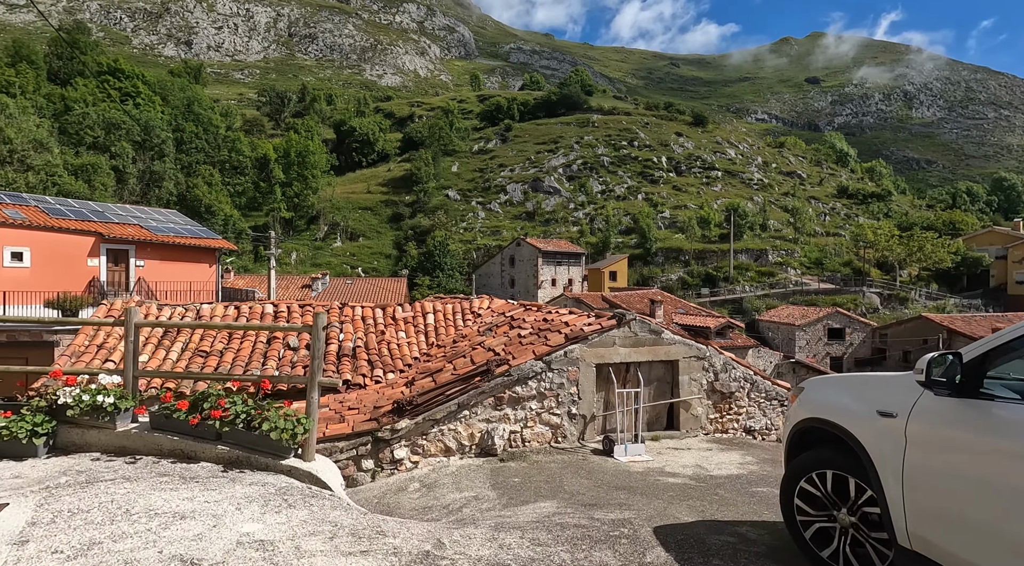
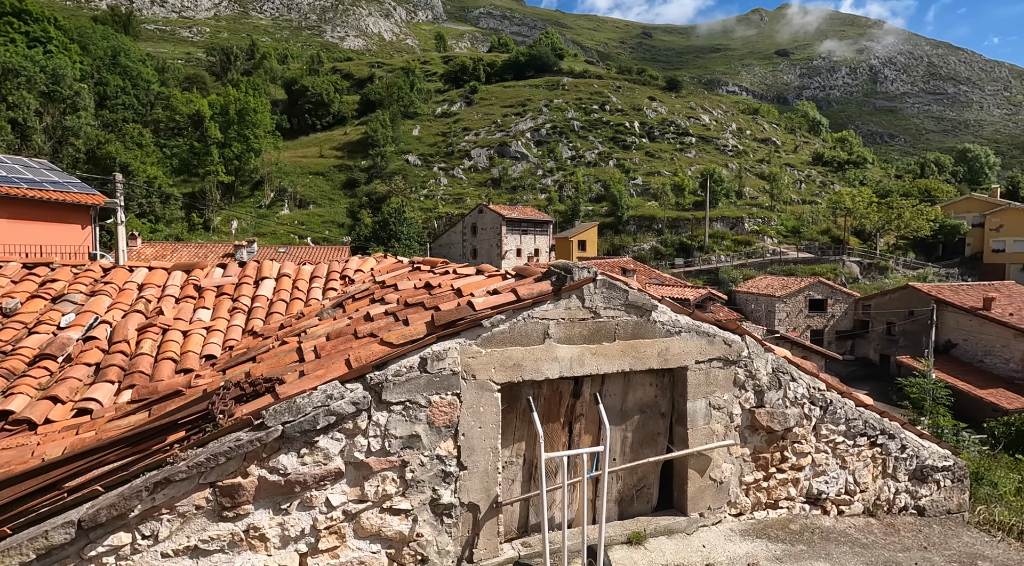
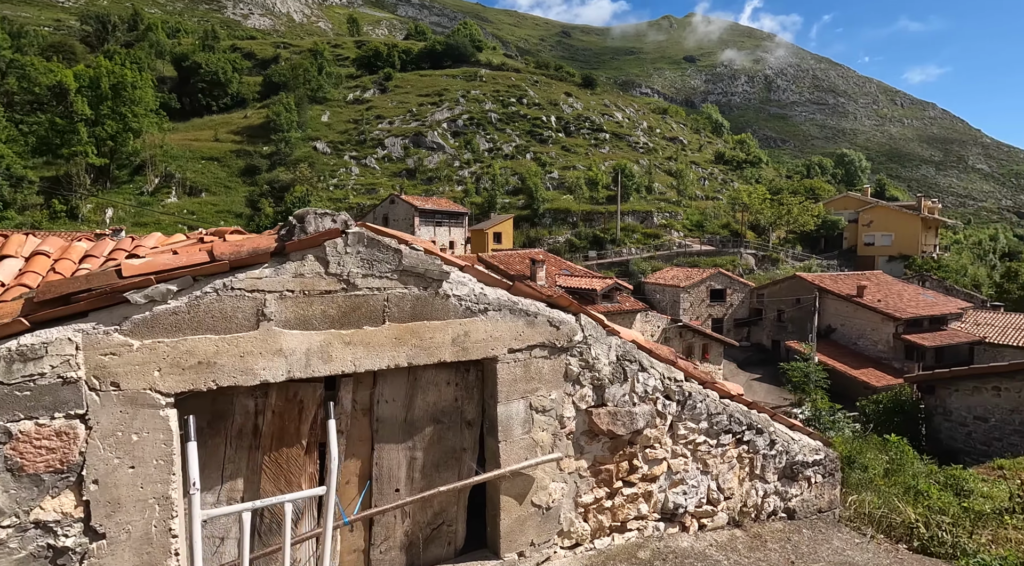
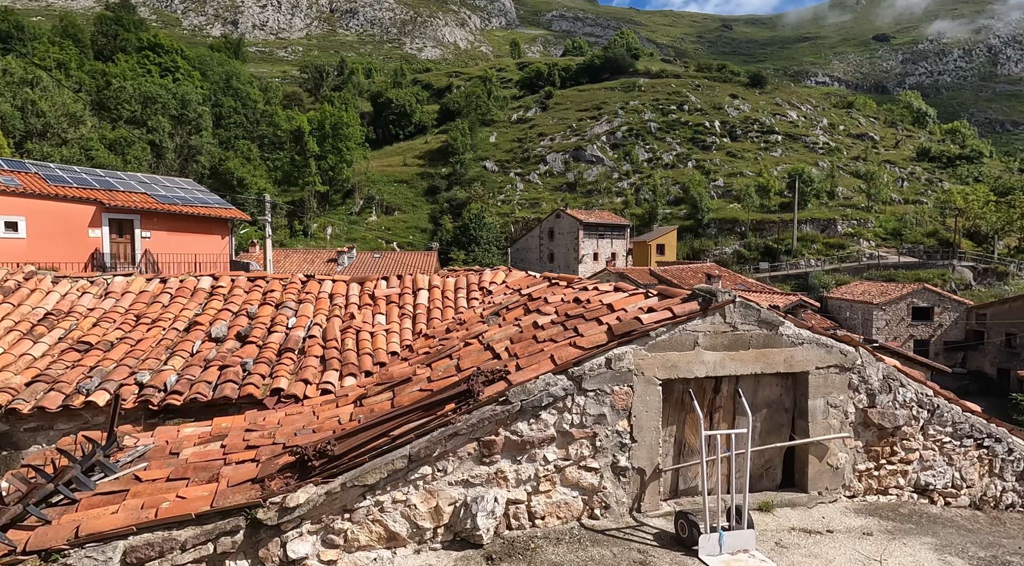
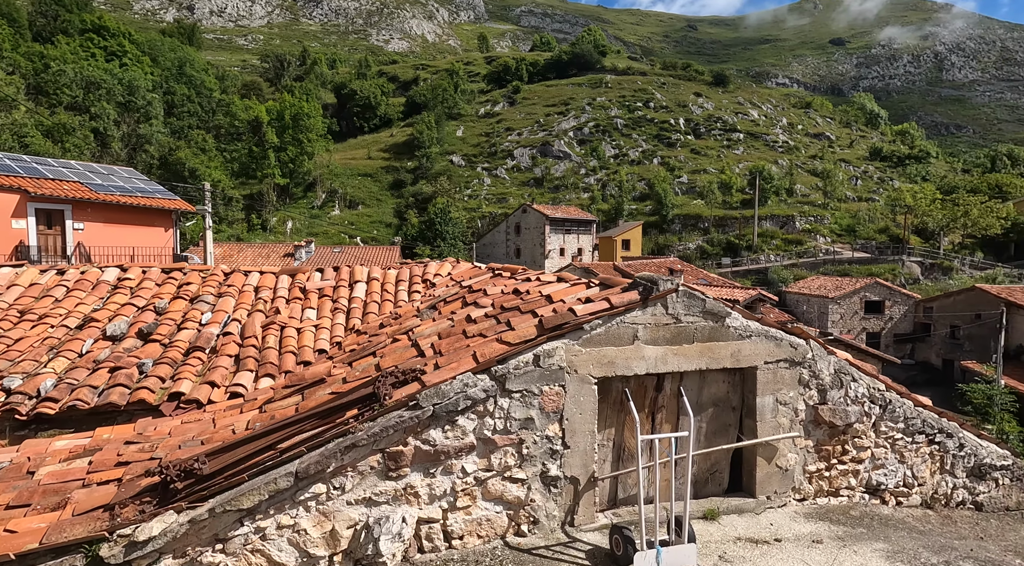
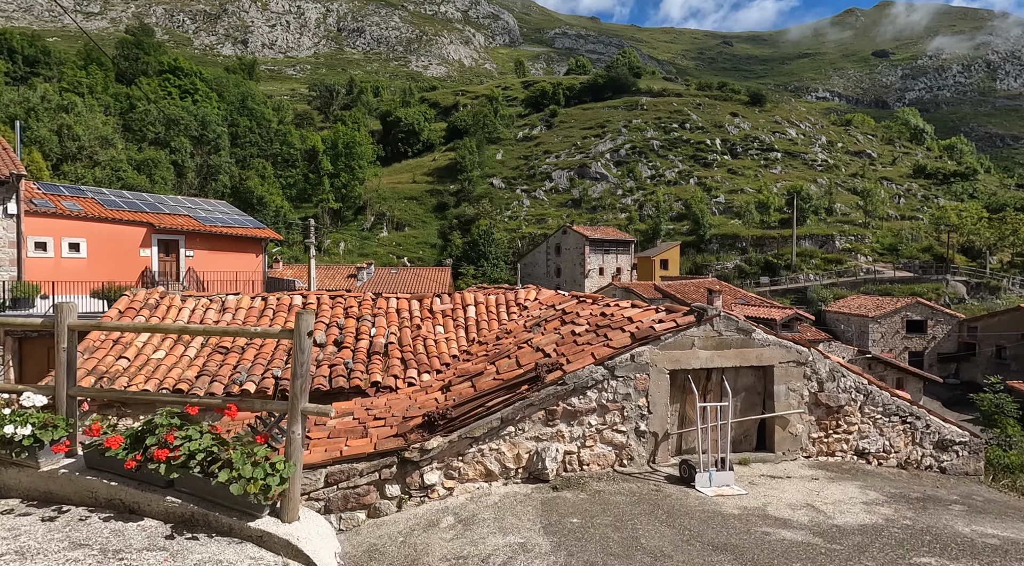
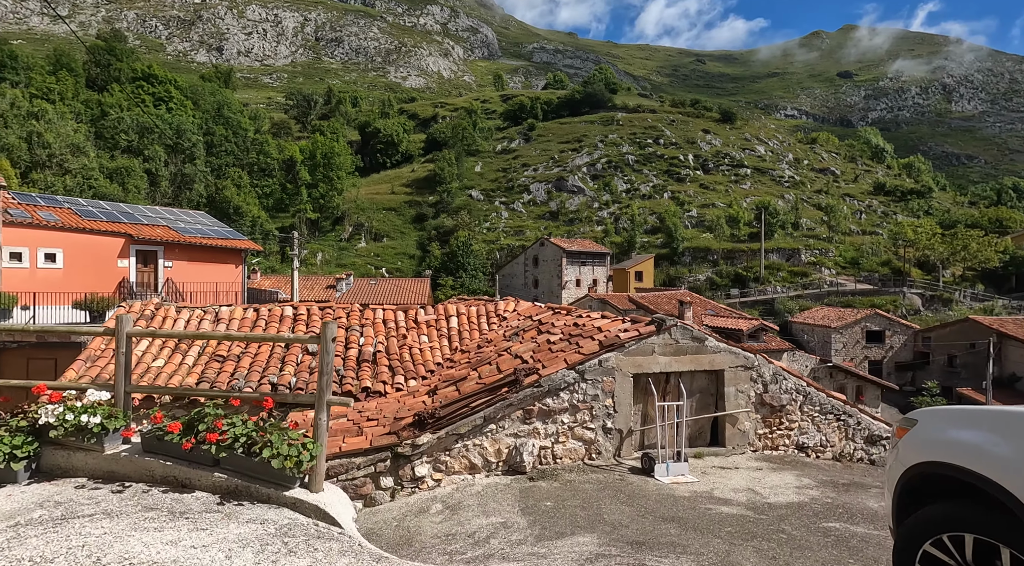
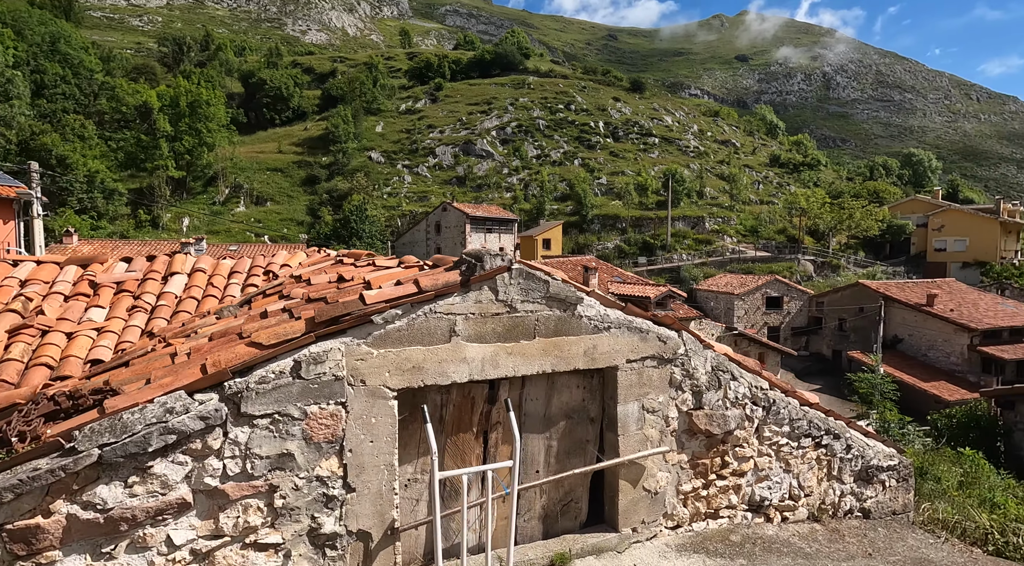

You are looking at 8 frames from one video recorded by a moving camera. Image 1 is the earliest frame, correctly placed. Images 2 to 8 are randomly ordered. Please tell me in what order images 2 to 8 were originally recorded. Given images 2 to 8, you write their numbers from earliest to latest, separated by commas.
7, 6, 4, 5, 2, 8, 3
